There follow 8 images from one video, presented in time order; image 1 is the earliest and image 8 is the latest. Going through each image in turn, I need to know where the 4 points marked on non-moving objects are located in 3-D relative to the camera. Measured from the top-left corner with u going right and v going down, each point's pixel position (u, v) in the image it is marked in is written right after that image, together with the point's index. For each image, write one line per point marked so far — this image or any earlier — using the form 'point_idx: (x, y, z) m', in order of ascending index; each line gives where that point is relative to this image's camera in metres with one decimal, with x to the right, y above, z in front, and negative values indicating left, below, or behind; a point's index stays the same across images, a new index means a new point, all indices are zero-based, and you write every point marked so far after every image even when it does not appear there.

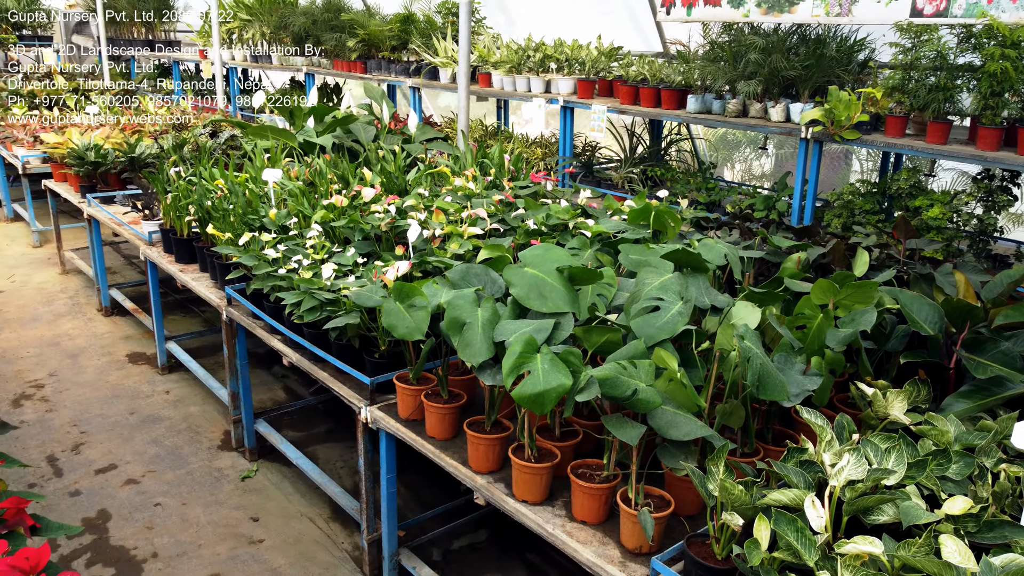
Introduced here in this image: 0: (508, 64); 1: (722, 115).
0: (0.0, +1.6, +6.0) m
1: (+1.2, +1.0, +4.7) m
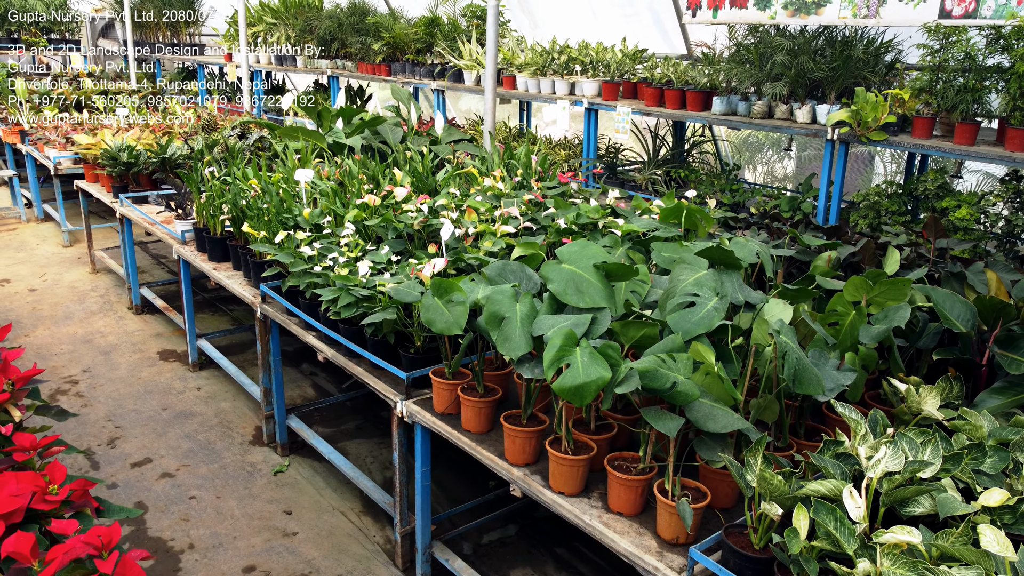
0: (+0.2, +1.6, +6.1) m
1: (+1.3, +1.0, +4.7) m
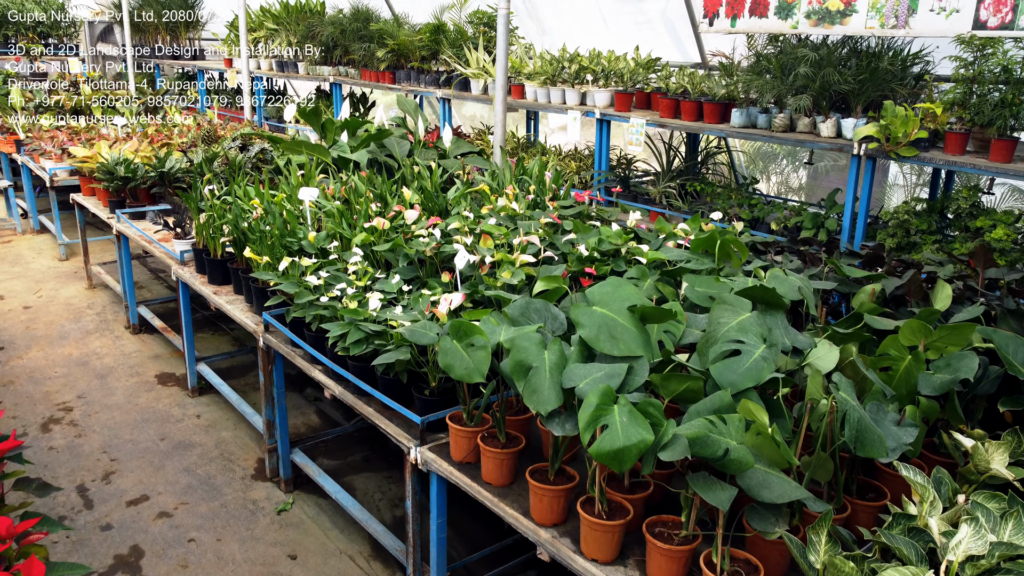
0: (+0.2, +1.5, +5.9) m
1: (+1.4, +0.9, +4.5) m
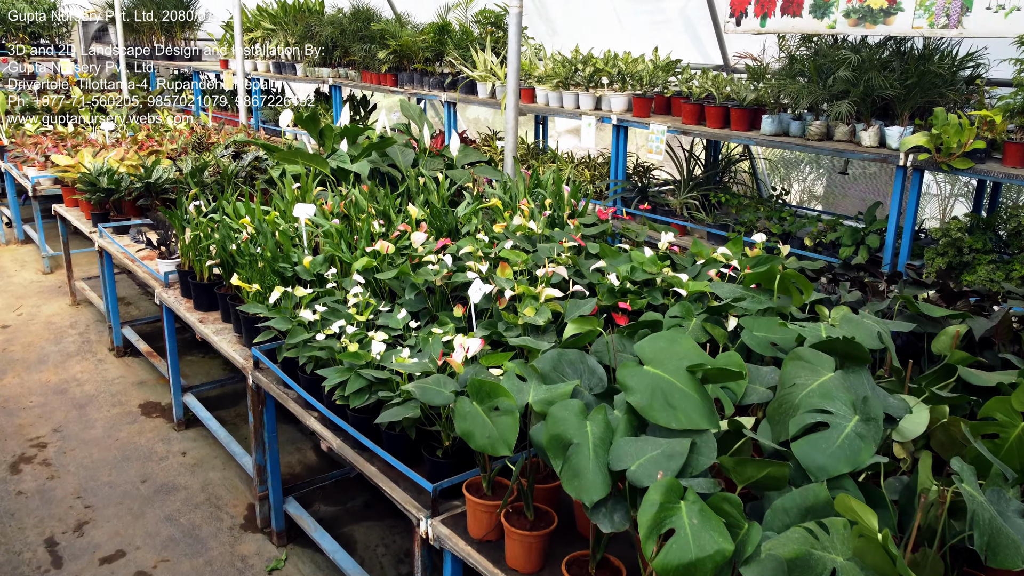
0: (+0.3, +1.4, +5.6) m
1: (+1.4, +0.7, +4.2) m
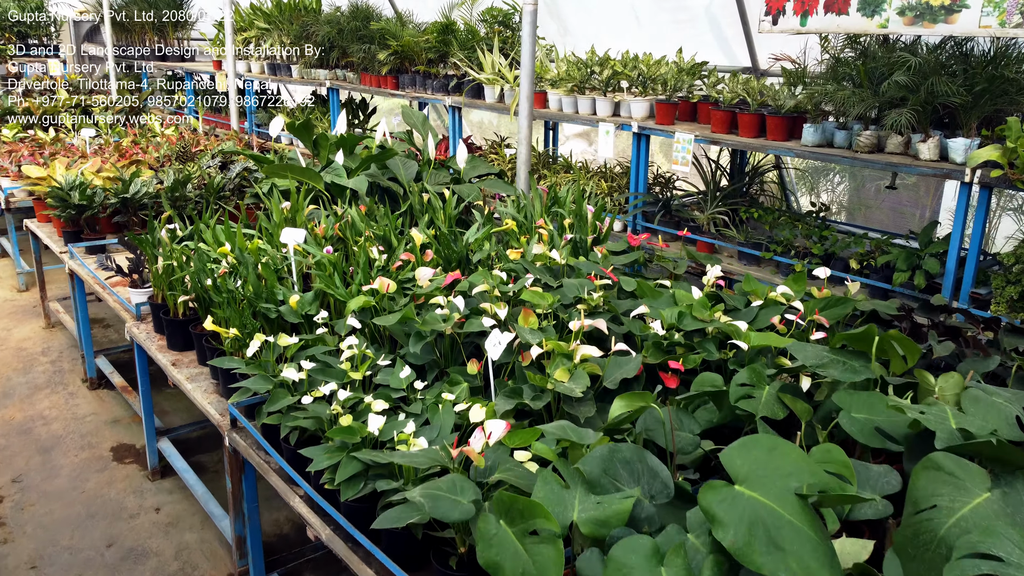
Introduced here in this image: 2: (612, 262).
0: (+0.3, +1.3, +5.1) m
1: (+1.5, +0.6, +3.7) m
2: (+0.3, +0.1, +2.9) m
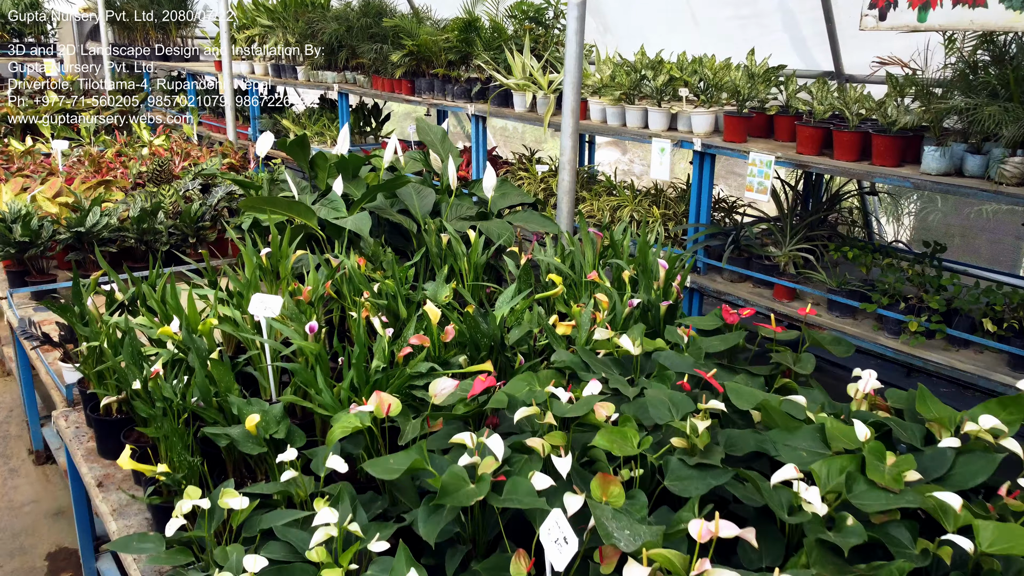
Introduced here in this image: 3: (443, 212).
0: (+0.5, +1.0, +4.3) m
1: (+1.7, +0.4, +2.9) m
2: (+0.5, -0.2, +2.0) m
3: (-0.3, +0.3, +3.3) m
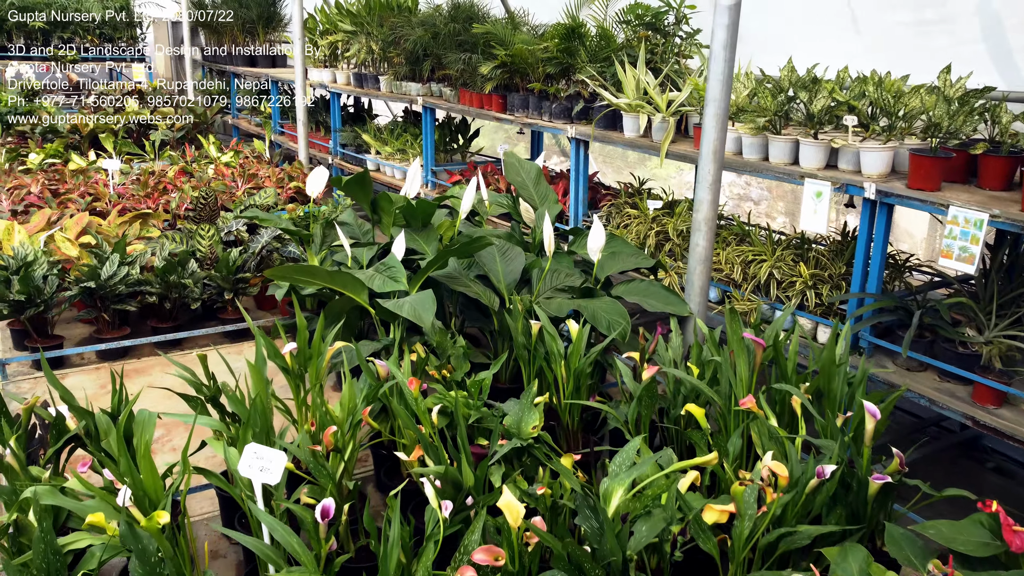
0: (+1.0, +0.7, +3.4) m
1: (+2.0, 0.0, +1.9) m
2: (+0.7, -0.5, +1.2) m
3: (+0.1, 0.0, +2.5) m
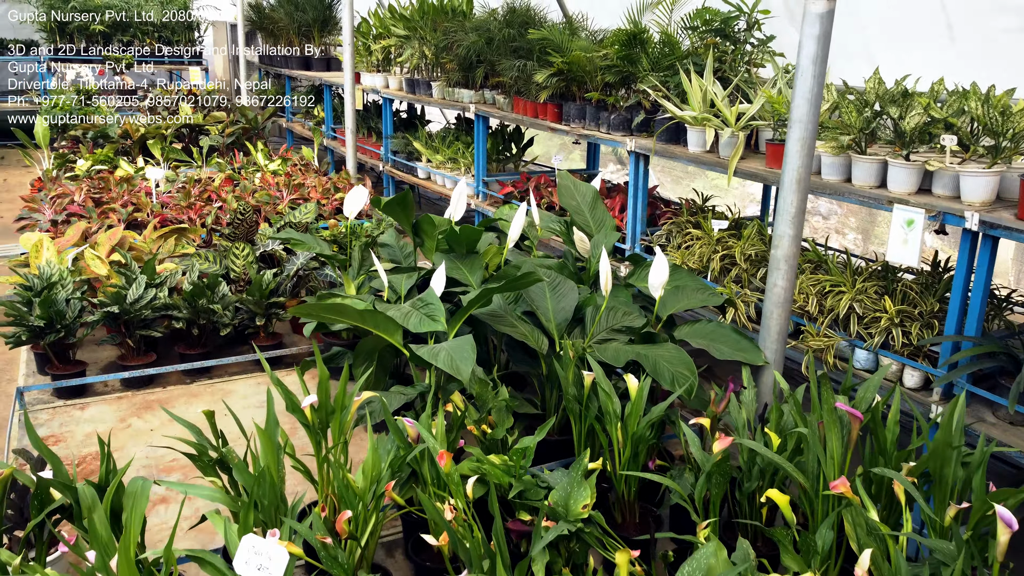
0: (+1.2, +0.6, +3.1) m
1: (+2.0, -0.1, +1.5) m
2: (+0.7, -0.6, +0.8) m
3: (+0.2, -0.1, +2.2) m
